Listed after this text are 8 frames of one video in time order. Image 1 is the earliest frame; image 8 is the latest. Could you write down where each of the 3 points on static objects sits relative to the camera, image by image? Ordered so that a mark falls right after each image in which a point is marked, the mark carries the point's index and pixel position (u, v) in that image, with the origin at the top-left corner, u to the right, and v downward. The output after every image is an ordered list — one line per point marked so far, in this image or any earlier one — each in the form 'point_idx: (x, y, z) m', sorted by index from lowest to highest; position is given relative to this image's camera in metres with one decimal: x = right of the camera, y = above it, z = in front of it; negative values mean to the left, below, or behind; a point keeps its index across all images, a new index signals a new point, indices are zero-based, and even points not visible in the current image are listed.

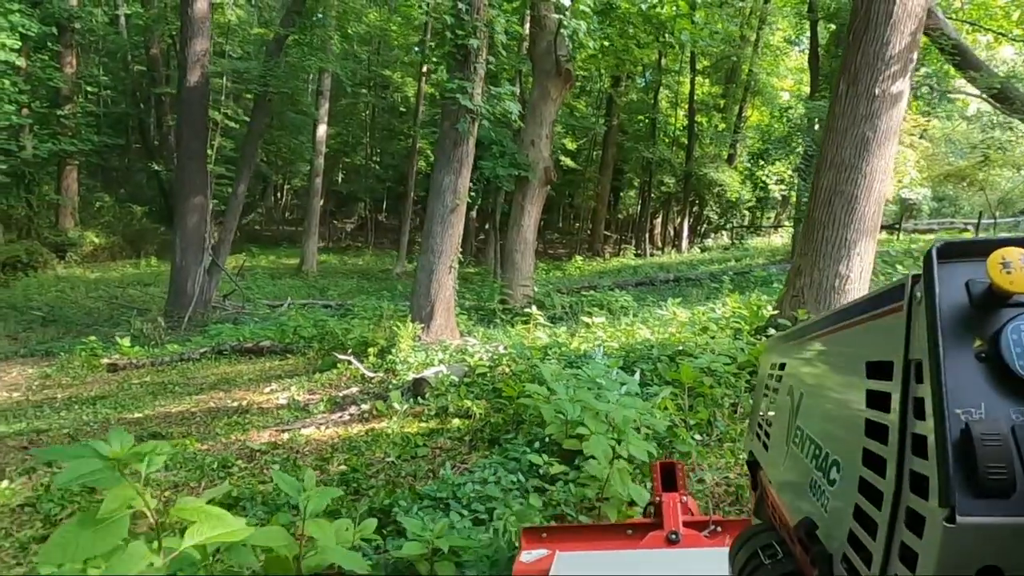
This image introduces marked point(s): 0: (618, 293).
0: (+1.8, -0.1, +13.0) m
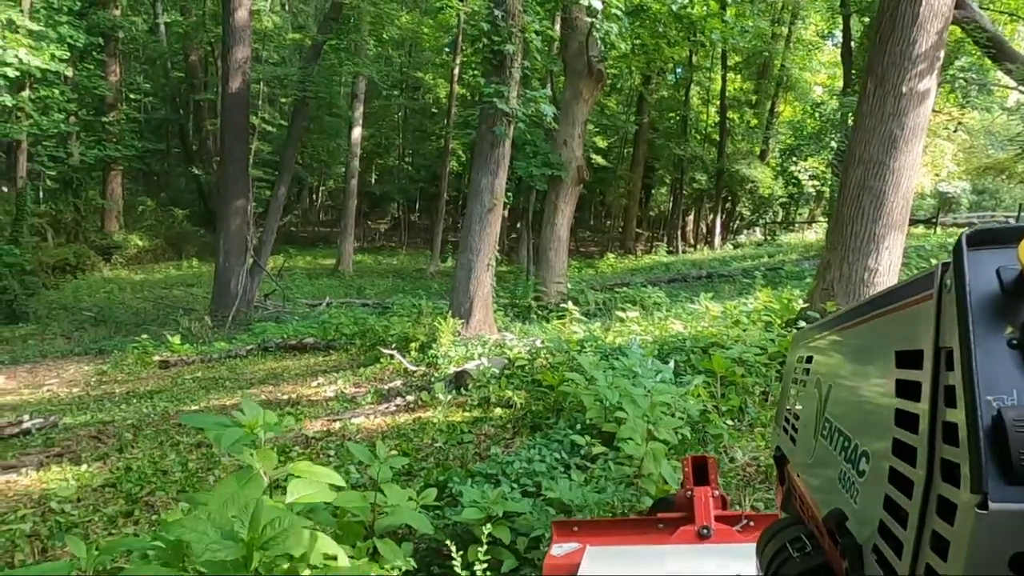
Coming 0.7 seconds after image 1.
0: (+2.4, 0.0, +13.2) m
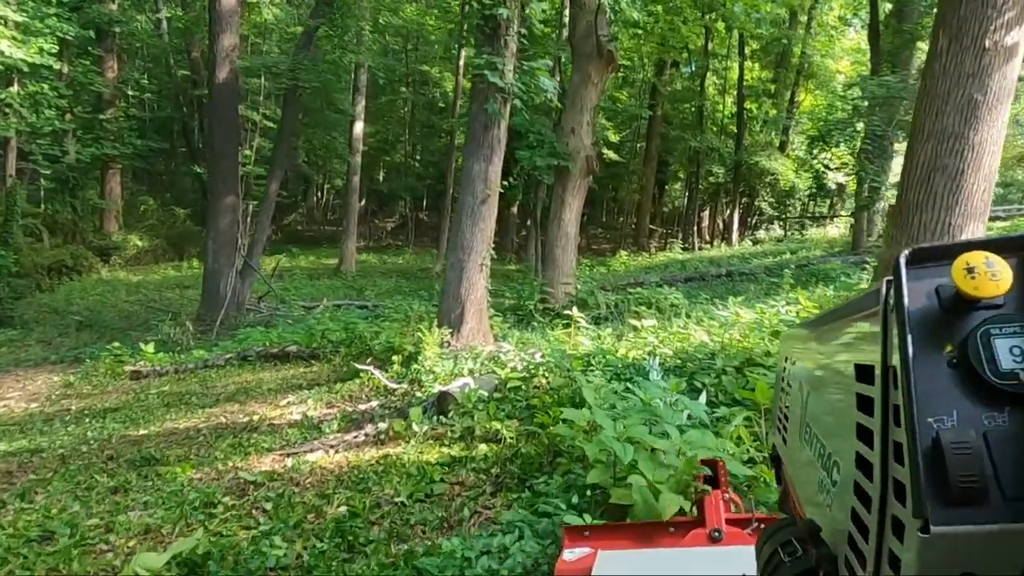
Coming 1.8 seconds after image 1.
0: (+2.5, 0.0, +12.1) m
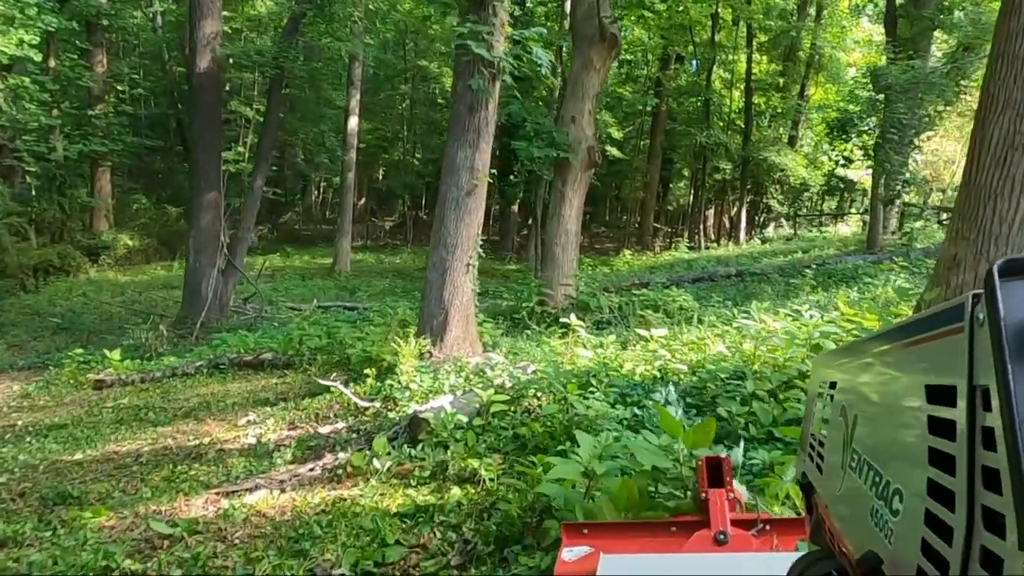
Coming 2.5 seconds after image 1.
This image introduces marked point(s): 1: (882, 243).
0: (+2.4, -0.1, +11.3) m
1: (+9.2, +1.1, +18.9) m
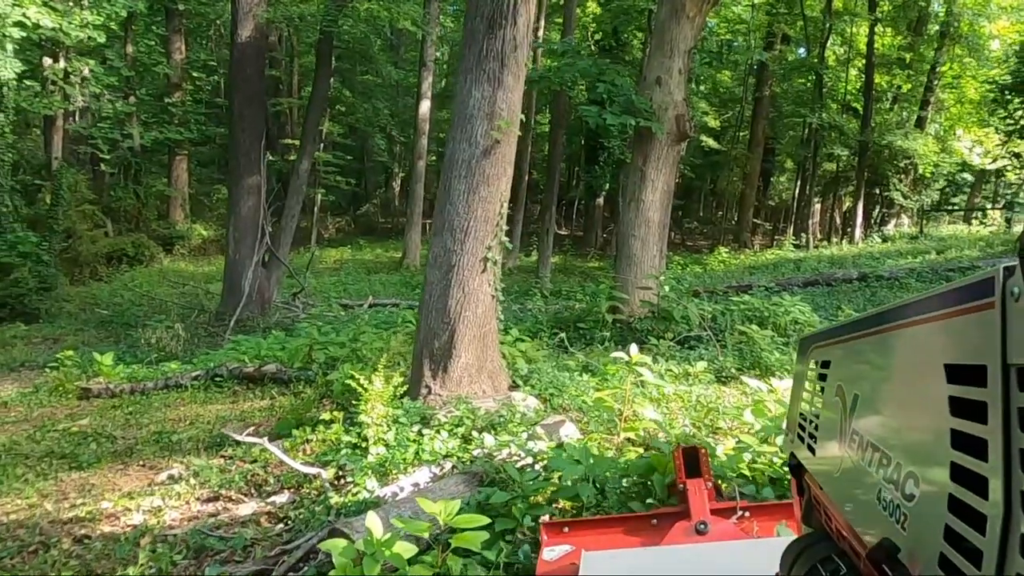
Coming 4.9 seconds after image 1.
0: (+3.2, -0.1, +8.9) m
1: (+10.8, +0.9, +15.7) m
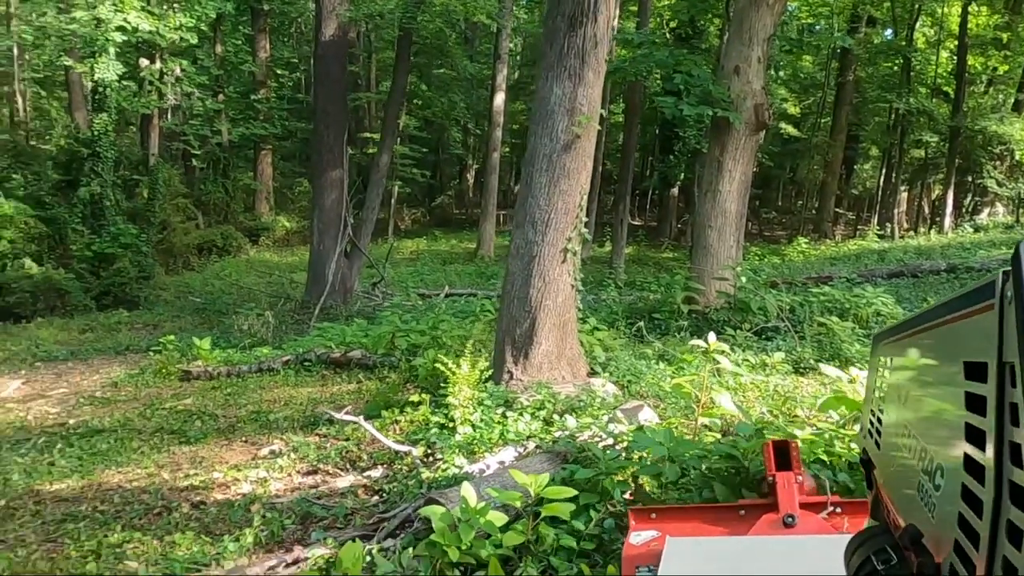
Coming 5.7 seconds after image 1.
0: (+4.1, 0.0, +8.7) m
1: (+12.3, +1.1, +14.7) m
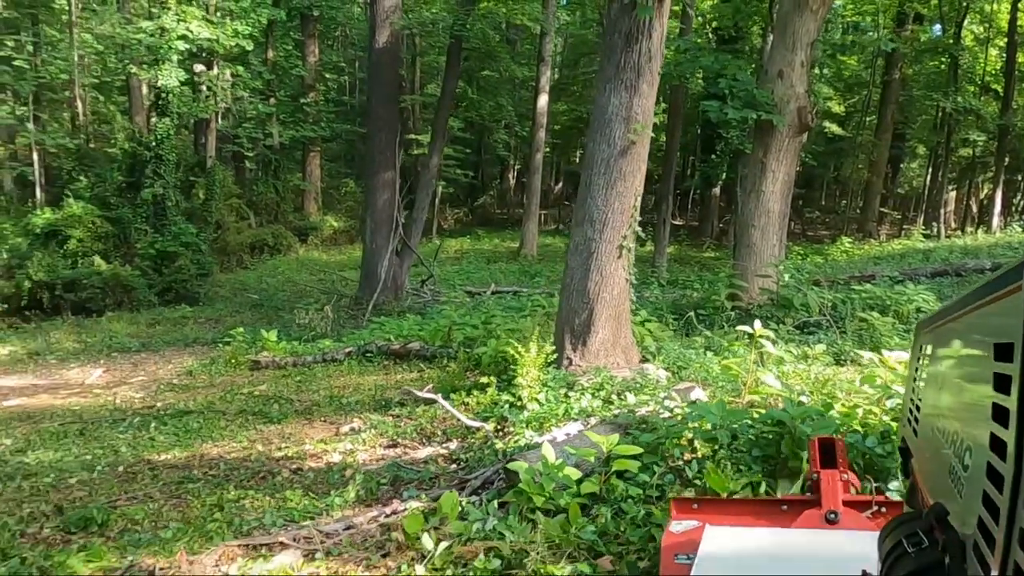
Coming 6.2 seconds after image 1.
0: (+4.7, 0.0, +8.9) m
1: (+13.2, +1.1, +14.5) m
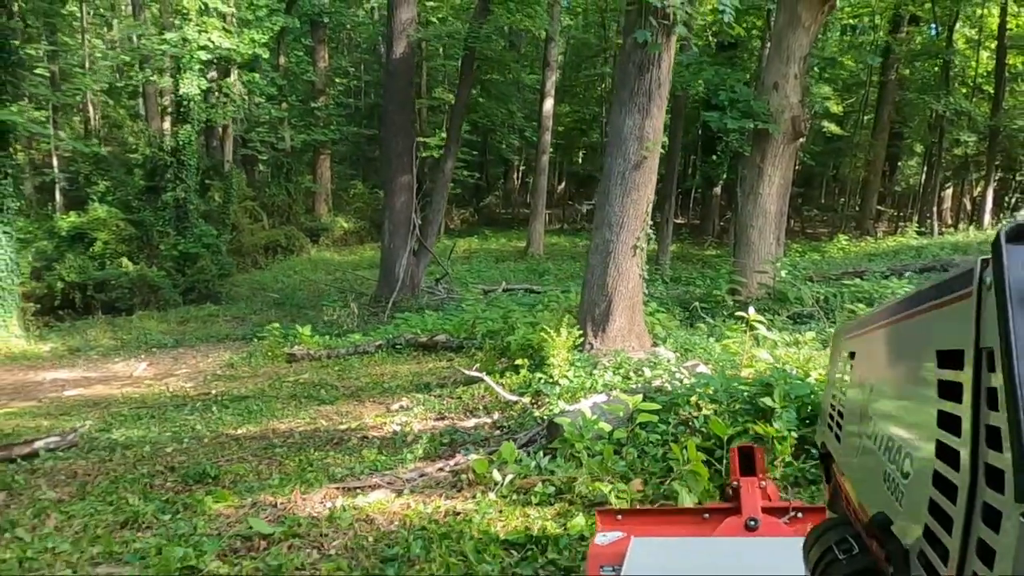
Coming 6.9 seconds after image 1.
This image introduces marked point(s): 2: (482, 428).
0: (+4.9, +0.1, +9.7) m
1: (+13.4, +1.2, +15.2) m
2: (-0.2, -0.9, +4.8) m
